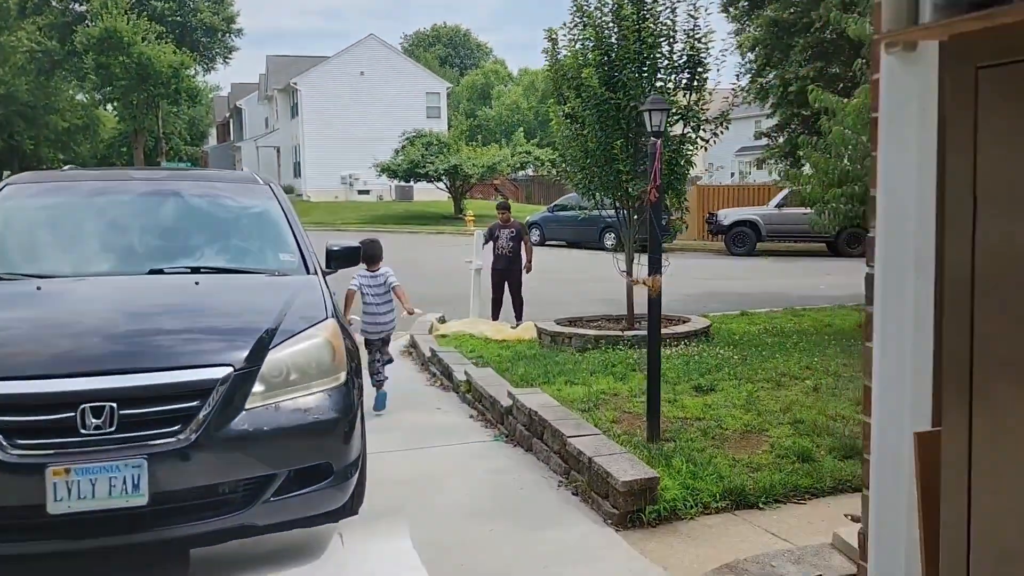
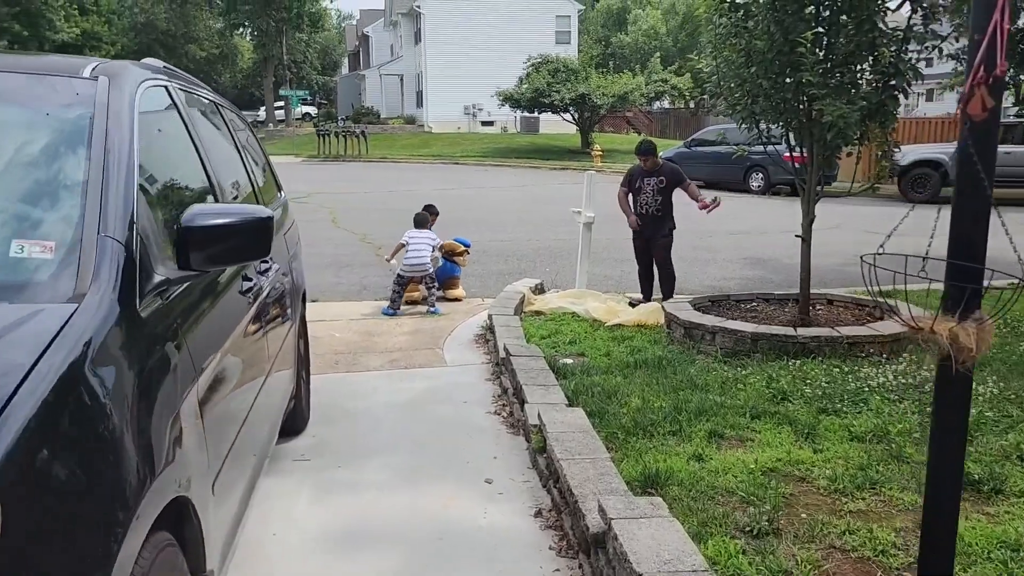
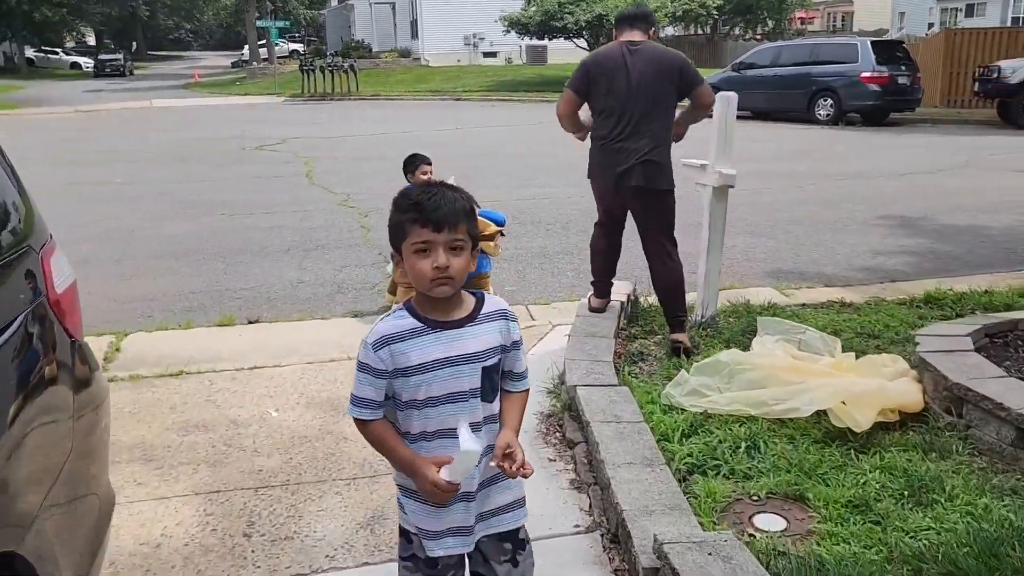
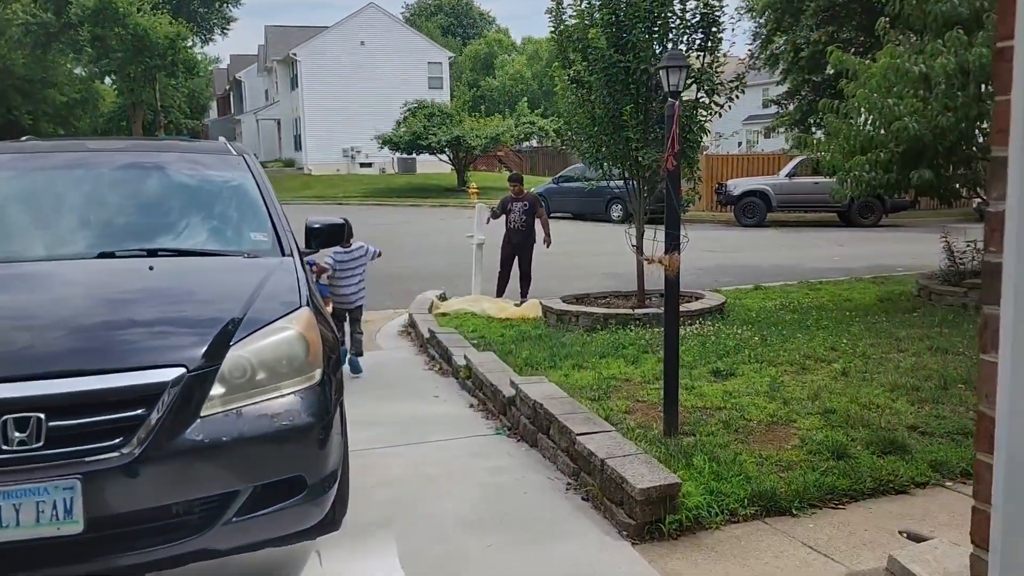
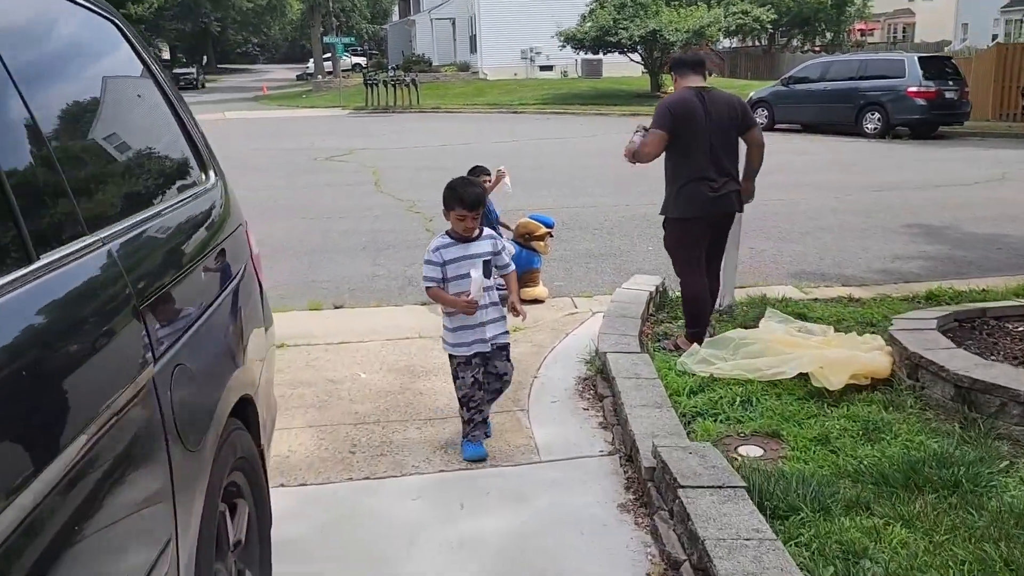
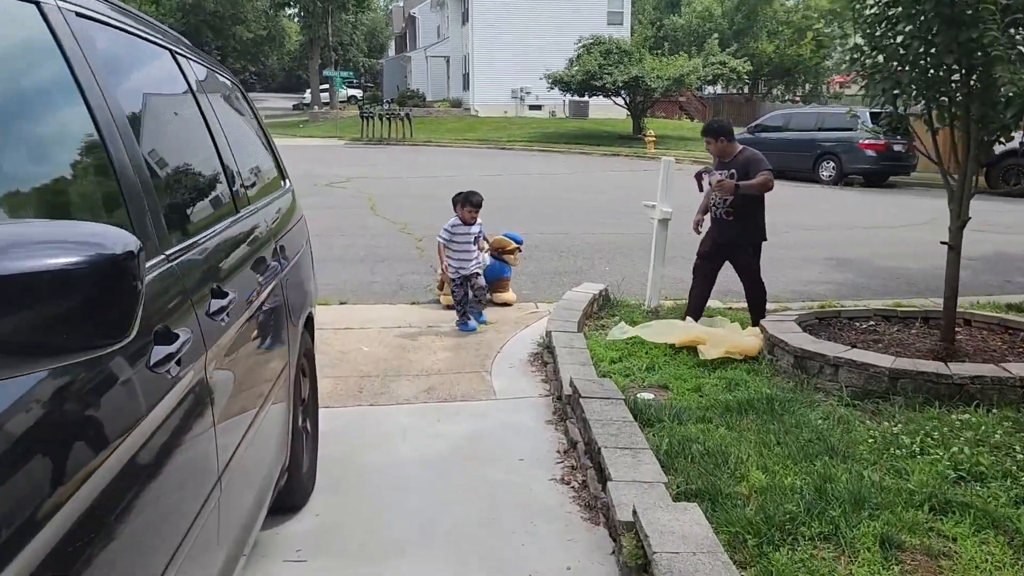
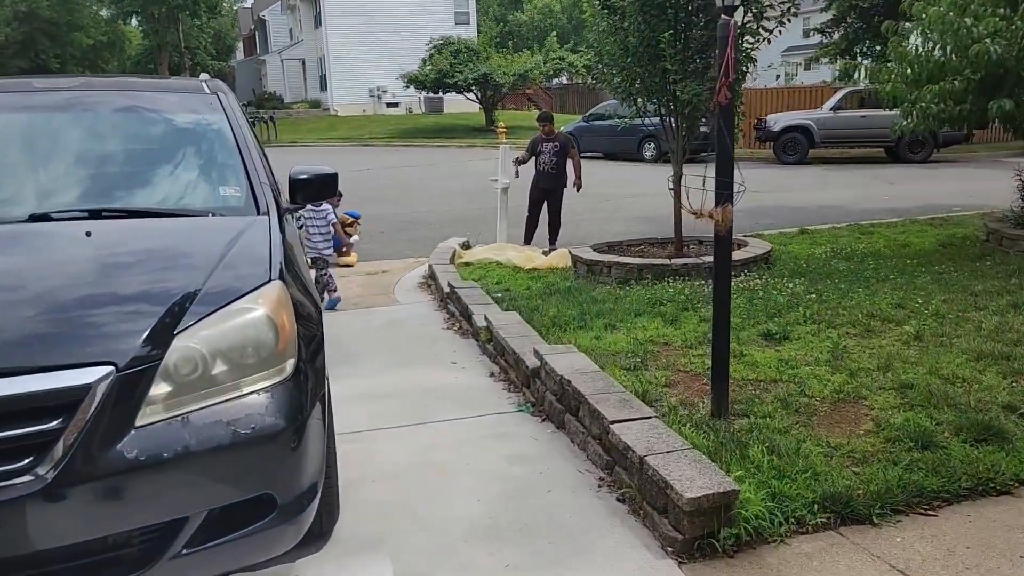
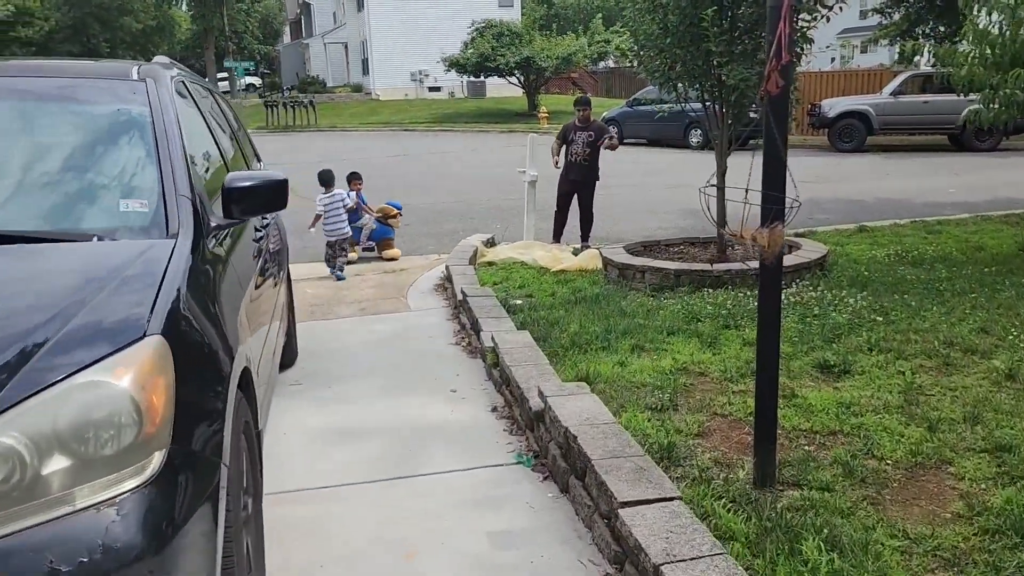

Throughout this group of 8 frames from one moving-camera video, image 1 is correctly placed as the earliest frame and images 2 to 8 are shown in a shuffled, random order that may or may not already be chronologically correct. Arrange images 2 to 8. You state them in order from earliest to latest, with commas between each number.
4, 7, 8, 2, 6, 5, 3
